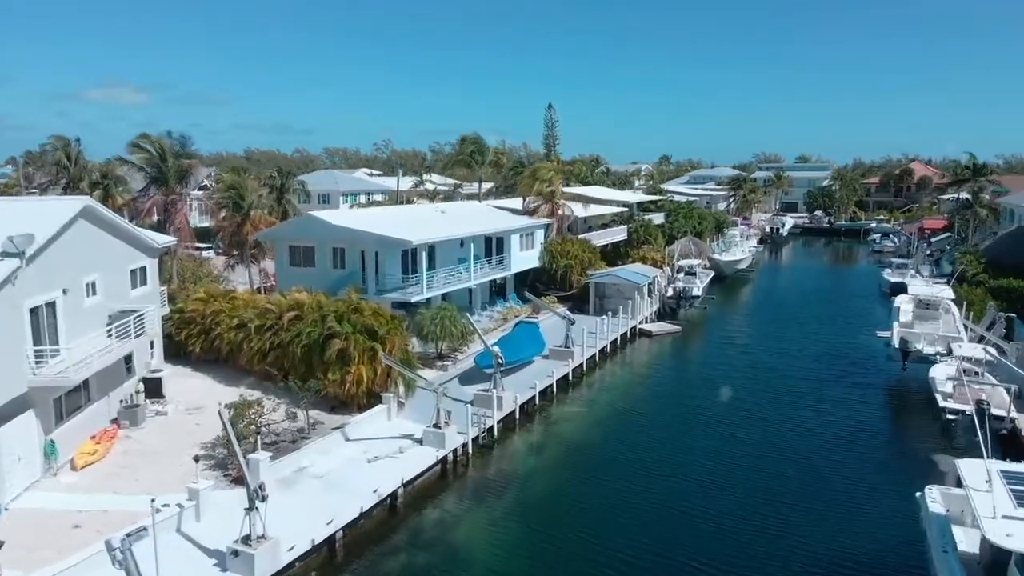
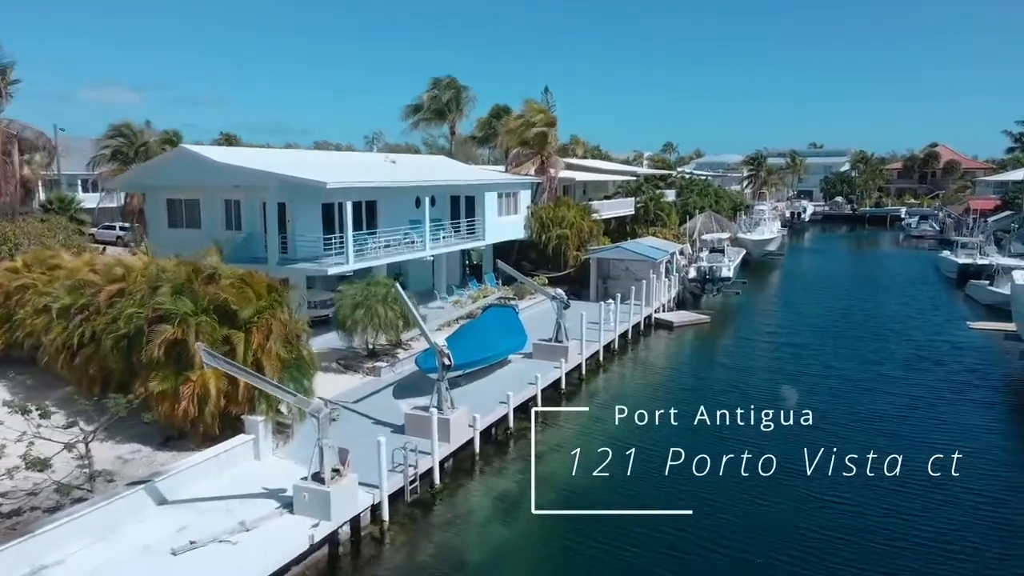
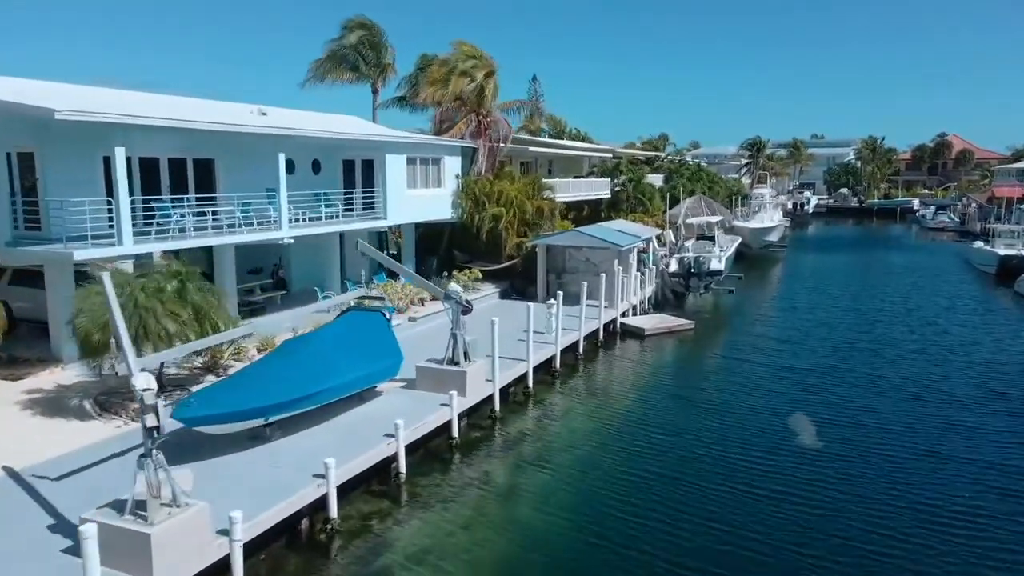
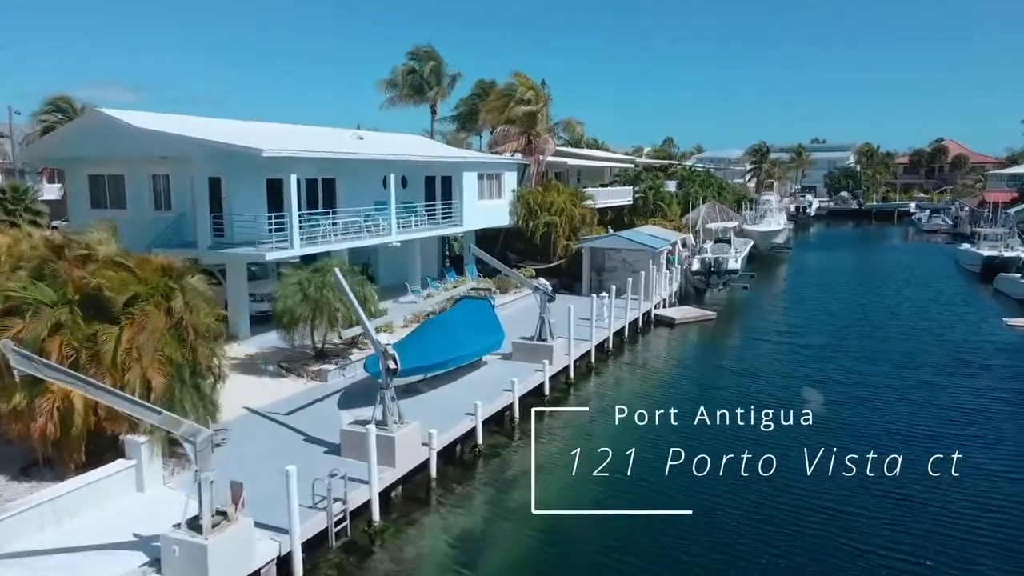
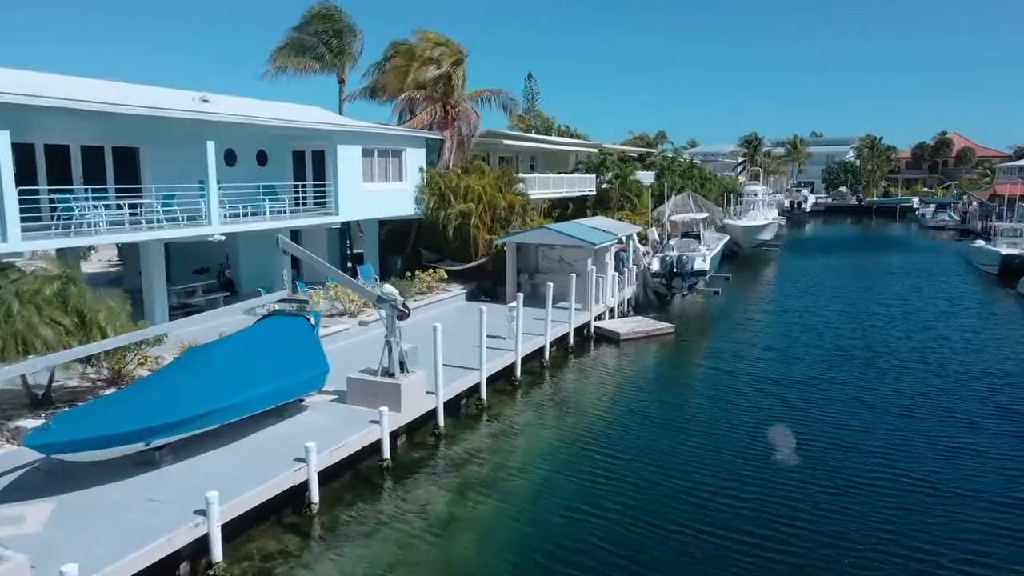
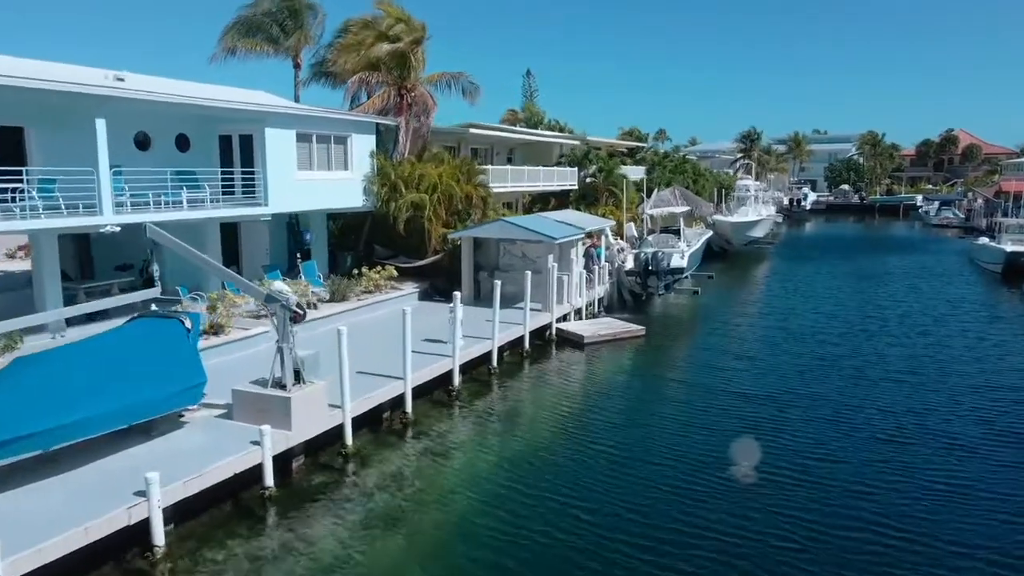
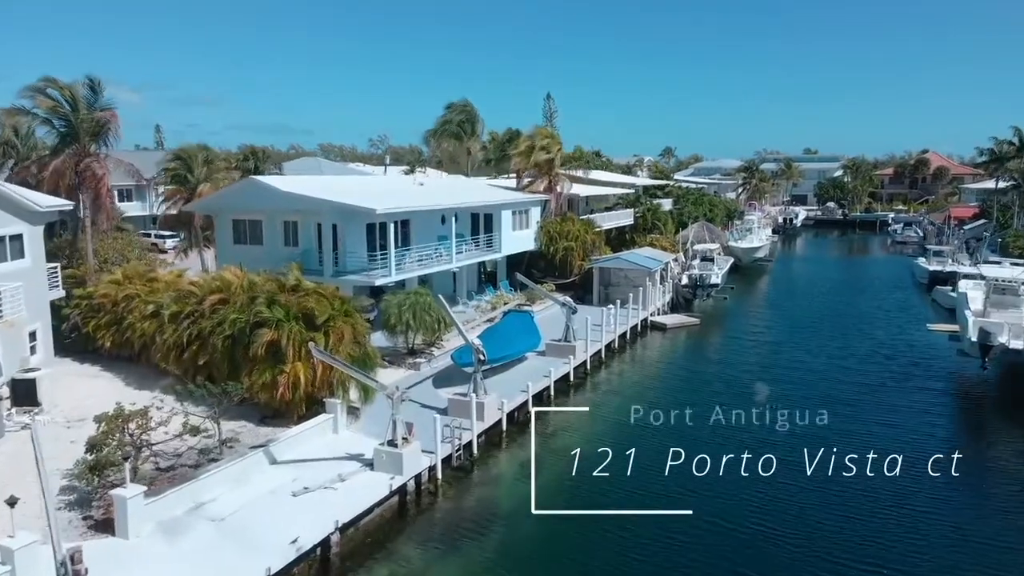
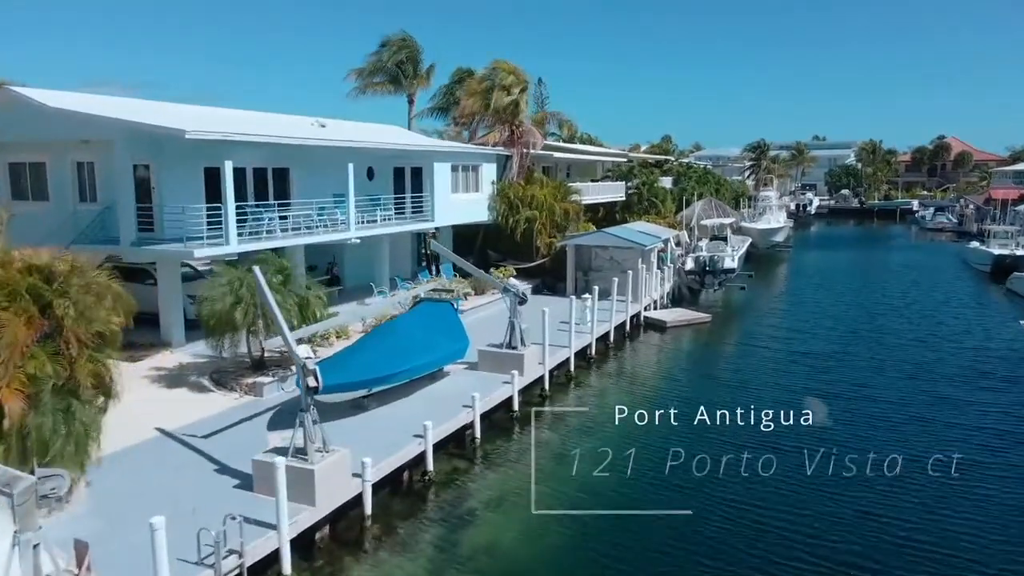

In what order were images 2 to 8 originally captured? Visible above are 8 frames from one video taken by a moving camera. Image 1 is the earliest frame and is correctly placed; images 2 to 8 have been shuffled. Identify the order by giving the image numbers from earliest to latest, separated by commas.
7, 2, 4, 8, 3, 5, 6
